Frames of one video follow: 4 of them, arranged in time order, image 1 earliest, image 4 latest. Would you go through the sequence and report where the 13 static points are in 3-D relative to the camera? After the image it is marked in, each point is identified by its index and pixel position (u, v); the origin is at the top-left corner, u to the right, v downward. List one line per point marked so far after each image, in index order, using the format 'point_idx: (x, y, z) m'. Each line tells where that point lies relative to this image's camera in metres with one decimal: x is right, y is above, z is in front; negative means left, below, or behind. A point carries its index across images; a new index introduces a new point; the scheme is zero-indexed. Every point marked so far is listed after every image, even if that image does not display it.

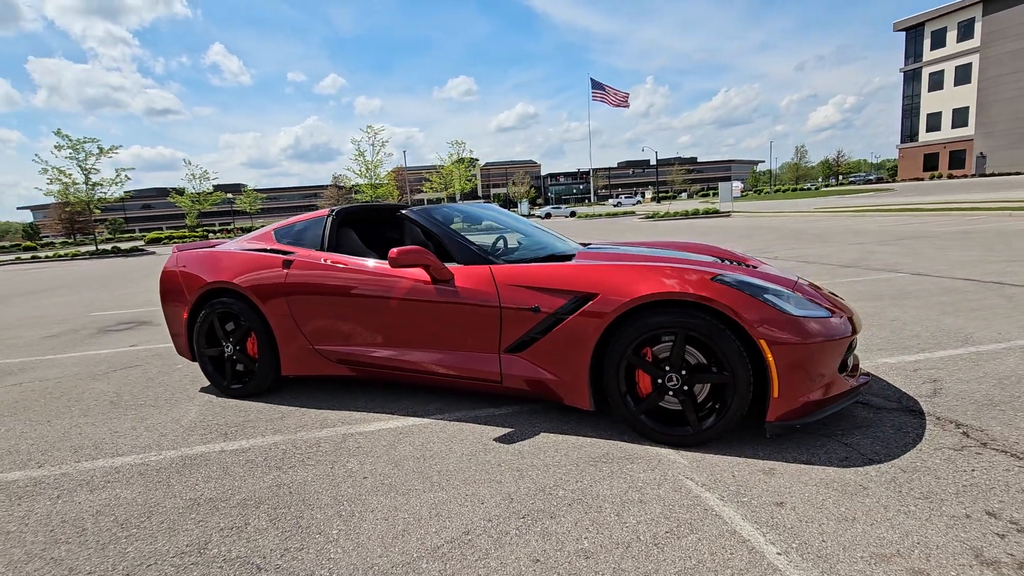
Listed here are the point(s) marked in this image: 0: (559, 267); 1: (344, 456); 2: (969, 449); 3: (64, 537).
0: (+0.2, +0.1, +2.8) m
1: (-0.9, -0.9, +2.6) m
2: (+2.1, -0.8, +2.4) m
3: (-1.8, -1.0, +2.1) m
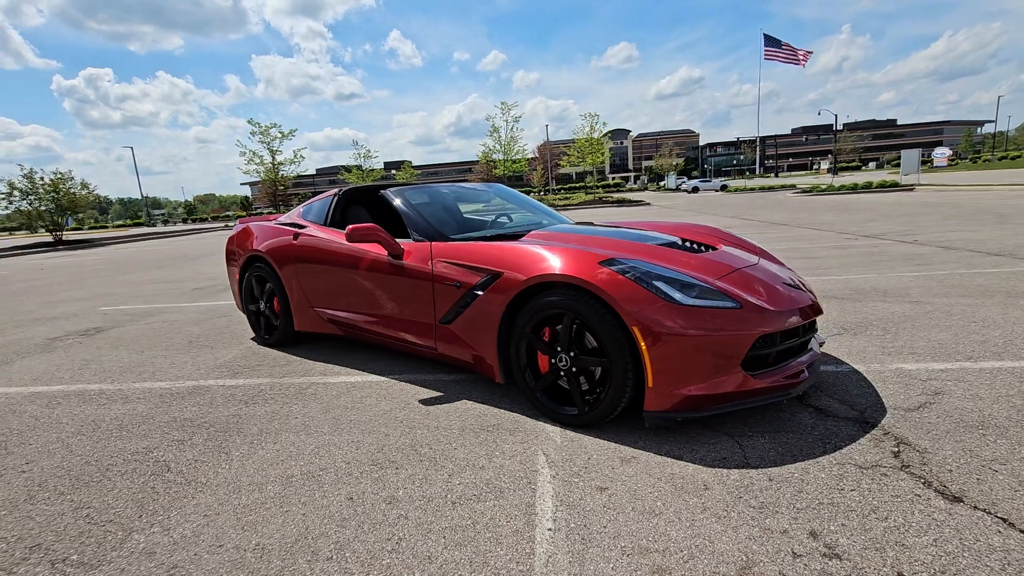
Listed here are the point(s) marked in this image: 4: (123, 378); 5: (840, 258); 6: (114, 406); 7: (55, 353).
0: (-0.2, +0.2, +2.9) m
1: (-1.3, -0.7, +3.1) m
2: (+1.5, -0.7, +2.1) m
3: (-2.4, -0.8, +2.8) m
4: (-2.8, -0.7, +3.7) m
5: (+4.9, +0.4, +7.7) m
6: (-2.5, -0.7, +3.2) m
7: (-4.0, -0.6, +4.5) m
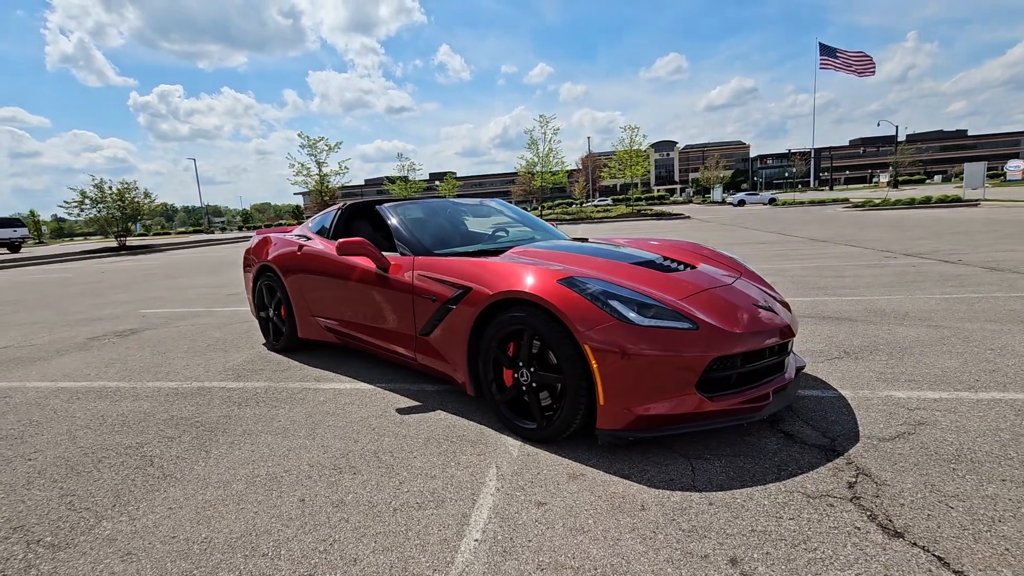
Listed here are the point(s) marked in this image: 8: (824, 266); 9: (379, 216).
0: (-0.3, +0.2, +3.0) m
1: (-1.5, -0.7, +3.3) m
2: (+1.3, -0.8, +2.0) m
3: (-2.5, -0.8, +3.1) m
4: (-2.9, -0.7, +4.0) m
5: (+5.2, +0.2, +7.4) m
6: (-2.6, -0.8, +3.5) m
7: (-4.1, -0.6, +4.9) m
8: (+5.3, +0.4, +8.7) m
9: (-1.0, +0.6, +4.2) m
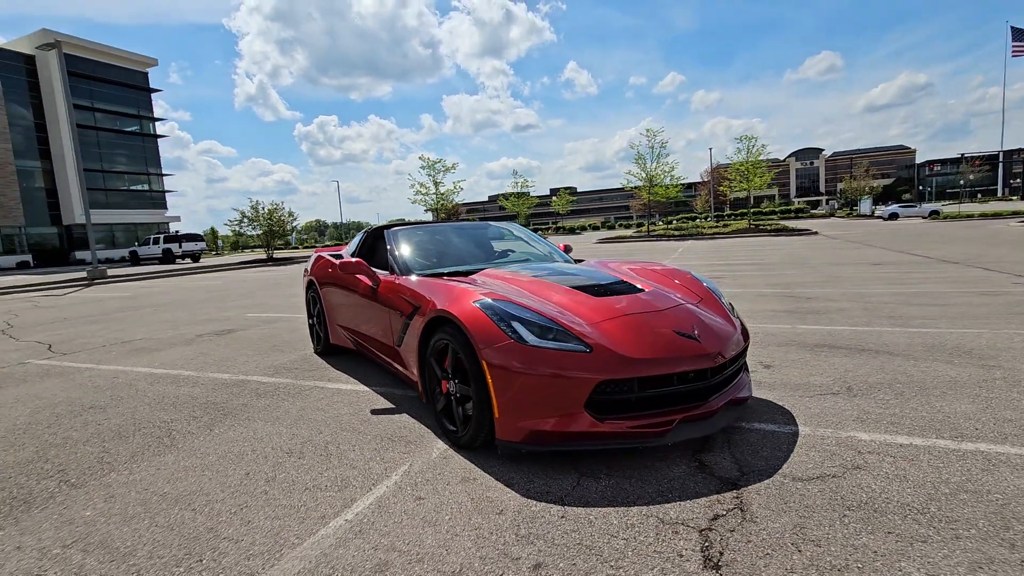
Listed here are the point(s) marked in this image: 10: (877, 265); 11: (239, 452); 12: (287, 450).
0: (-0.6, 0.0, +3.4) m
1: (-1.7, -0.8, +3.9) m
2: (+0.7, -1.0, +2.1) m
3: (-2.8, -0.9, +4.0) m
4: (-2.9, -0.8, +5.0) m
5: (+5.7, -0.2, +6.4) m
6: (-2.8, -0.8, +4.3) m
7: (-3.8, -0.7, +6.1) m
8: (+6.2, -0.1, +7.7) m
9: (-1.0, +0.5, +4.7) m
10: (+8.4, +0.5, +11.8) m
11: (-1.6, -0.9, +2.9) m
12: (-1.3, -0.9, +2.9) m
